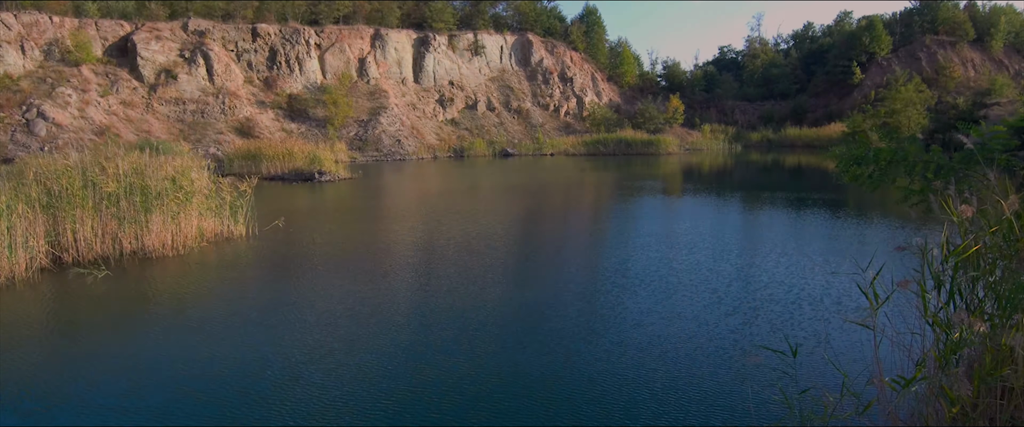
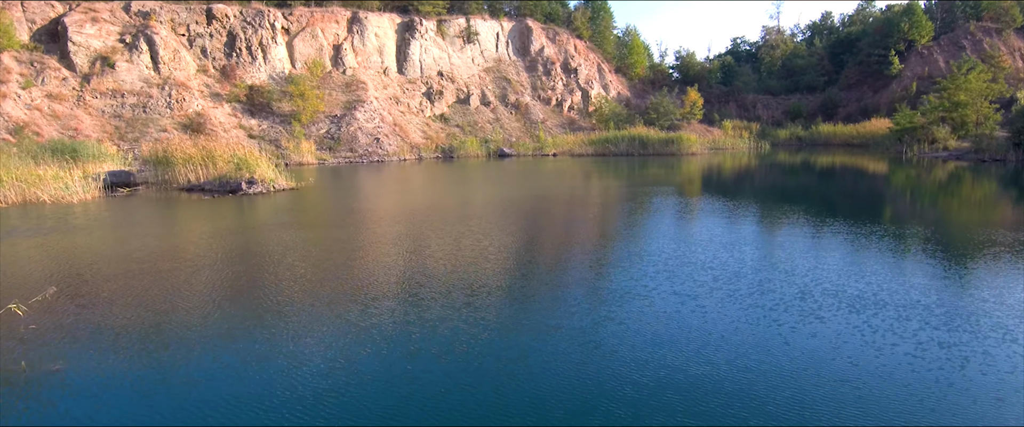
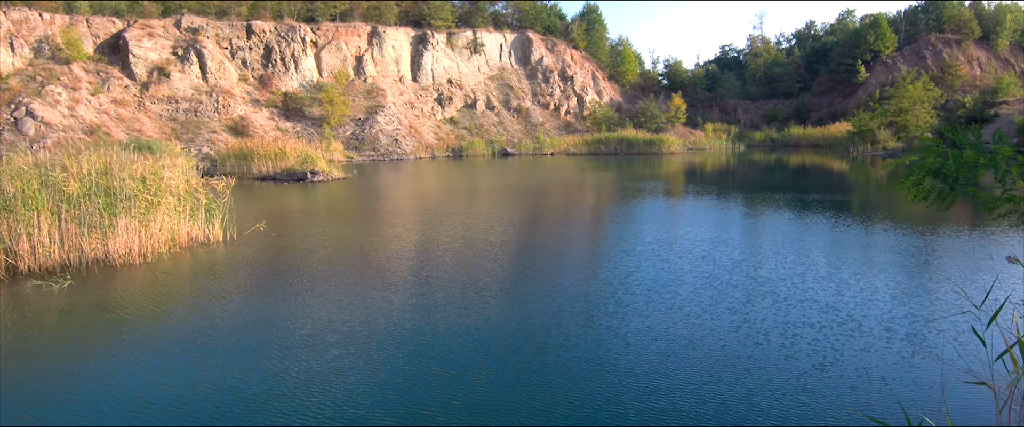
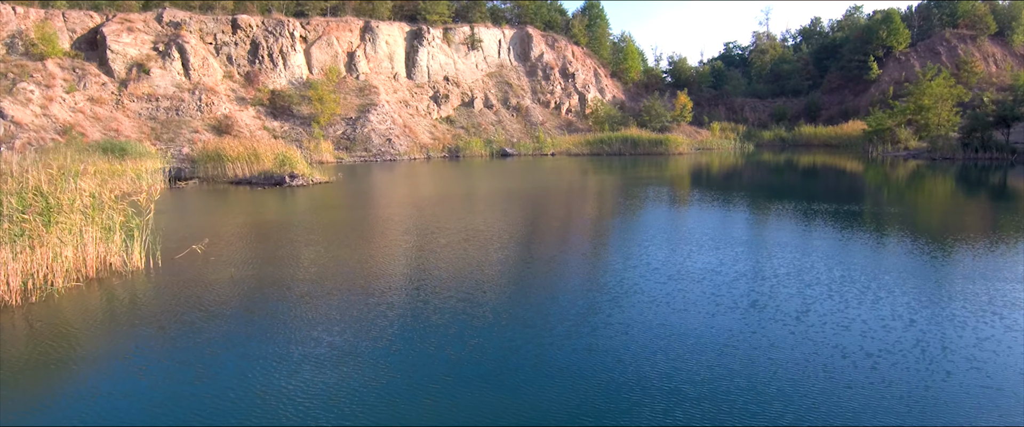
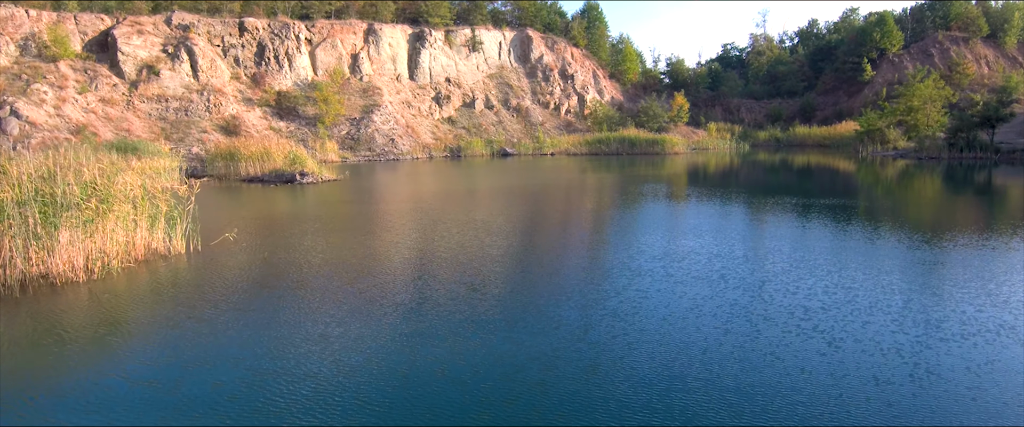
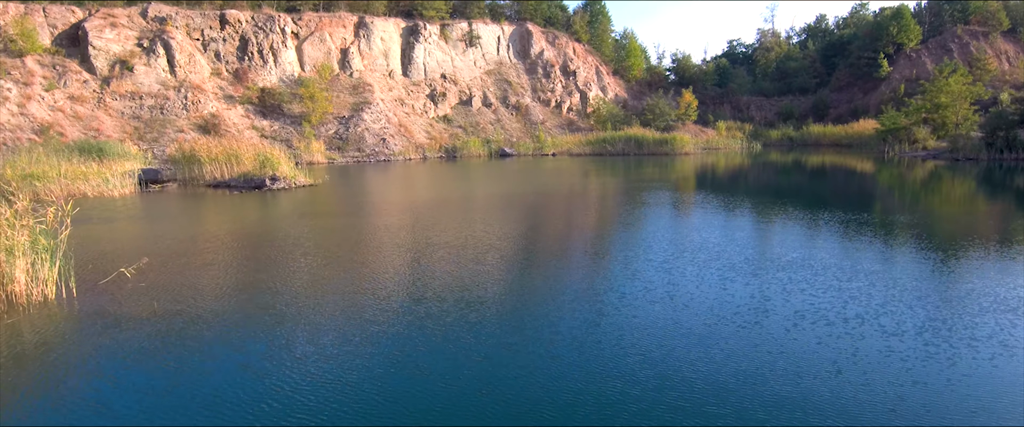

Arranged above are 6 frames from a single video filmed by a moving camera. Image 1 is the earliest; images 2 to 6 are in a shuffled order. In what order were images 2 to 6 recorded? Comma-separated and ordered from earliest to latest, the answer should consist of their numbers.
3, 5, 4, 6, 2
